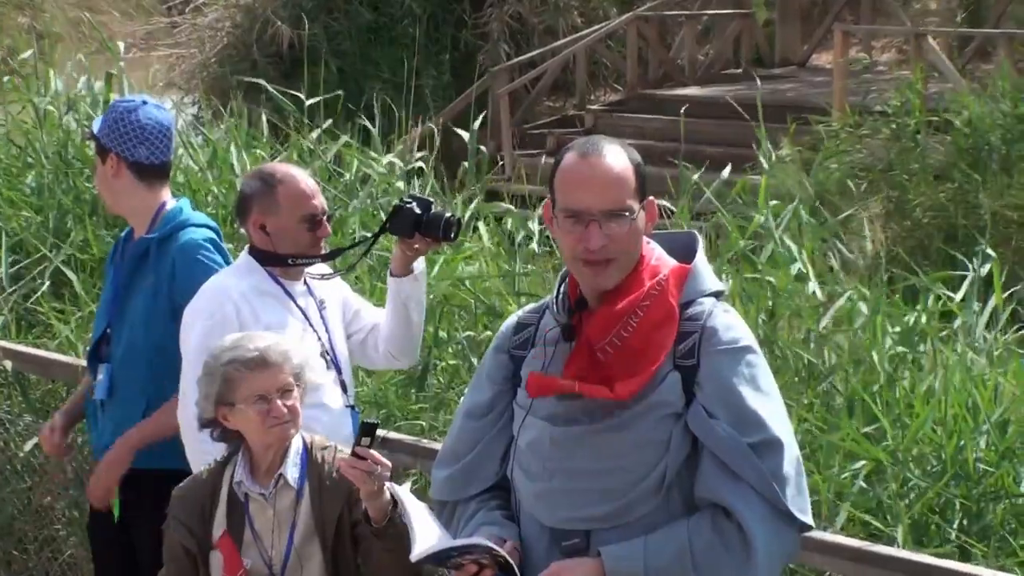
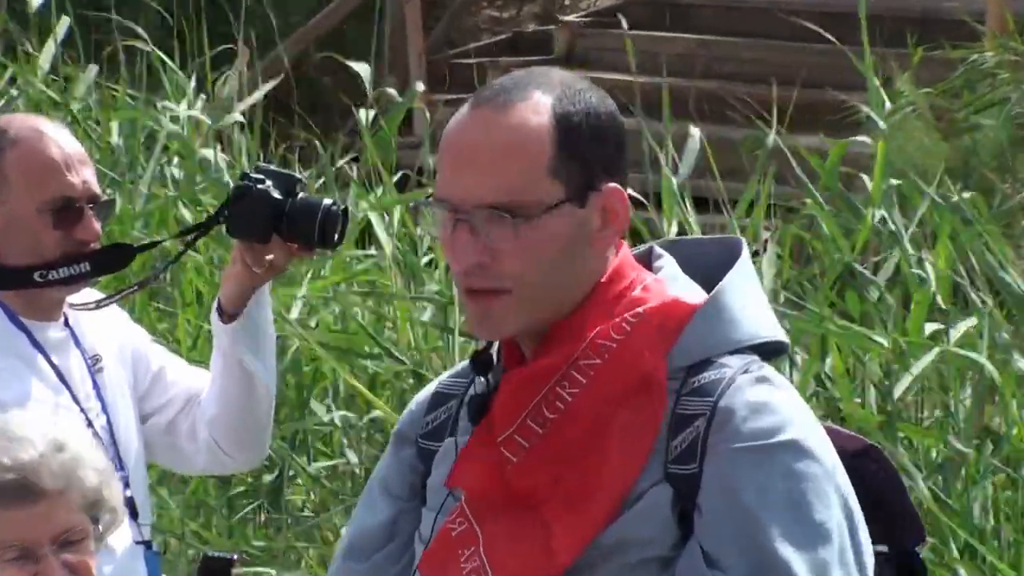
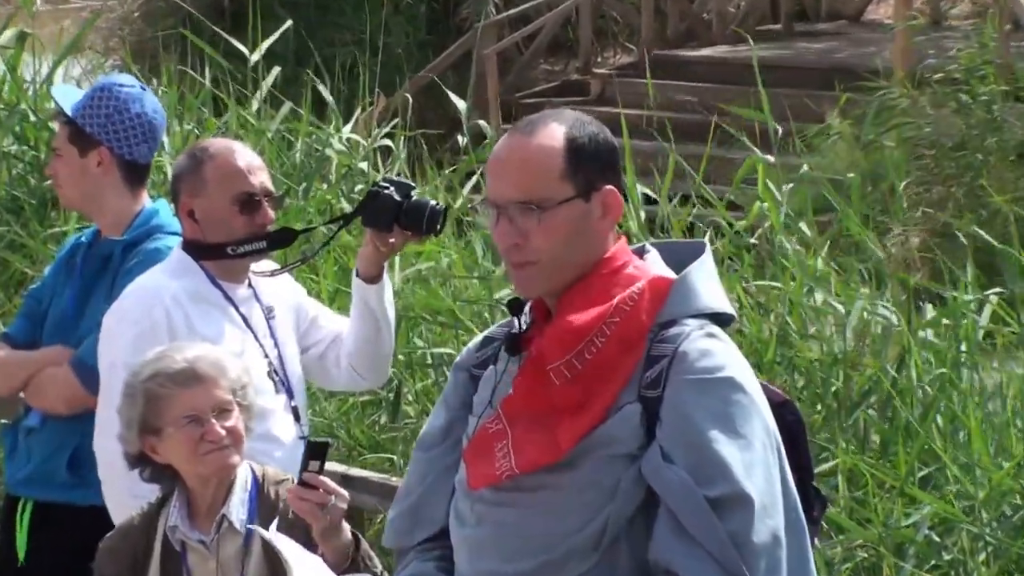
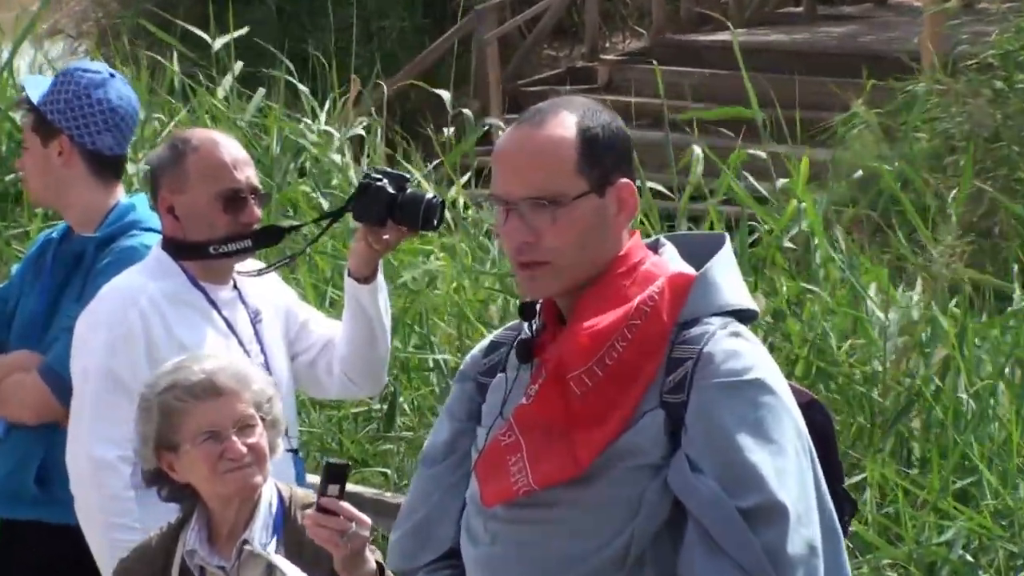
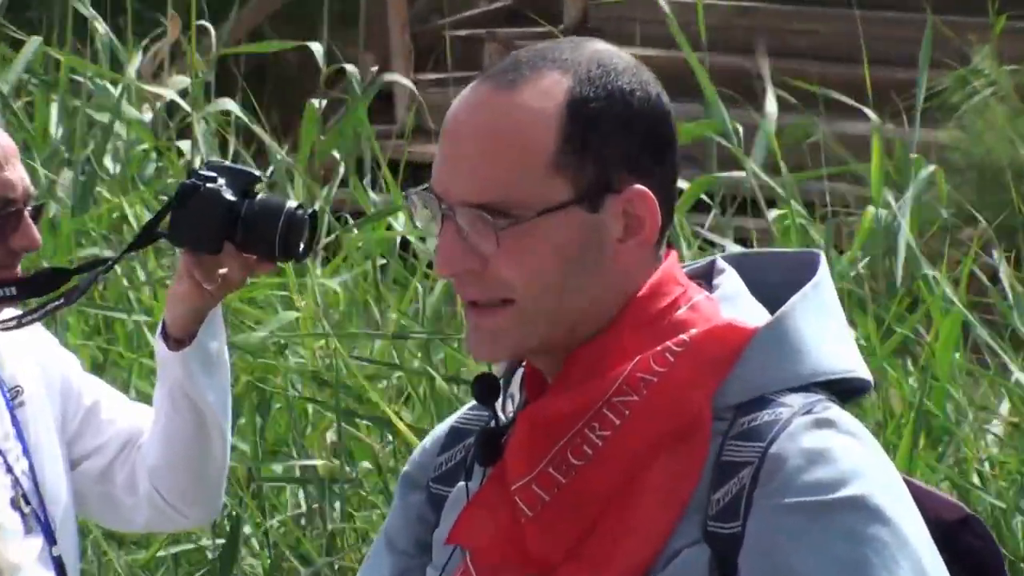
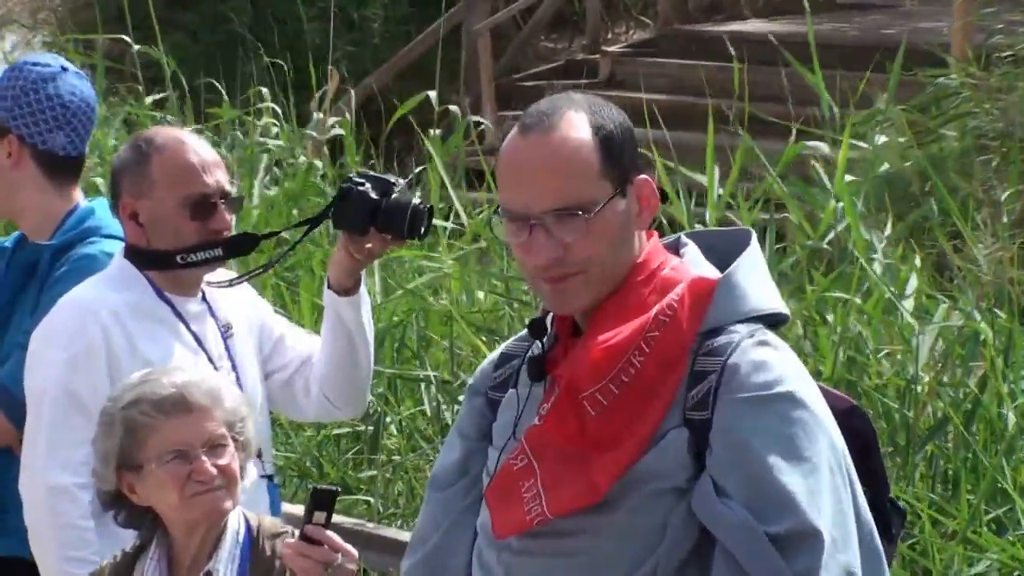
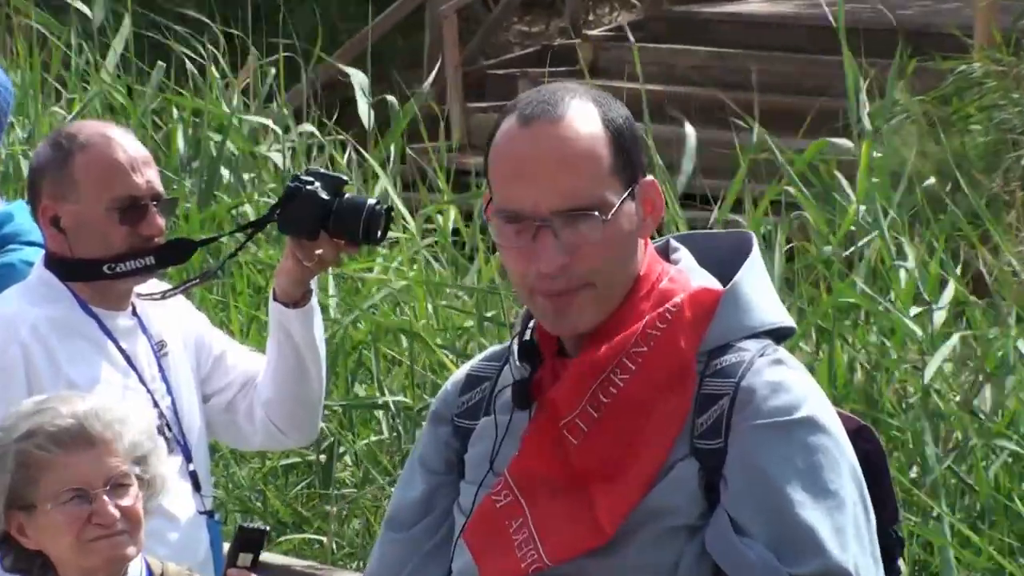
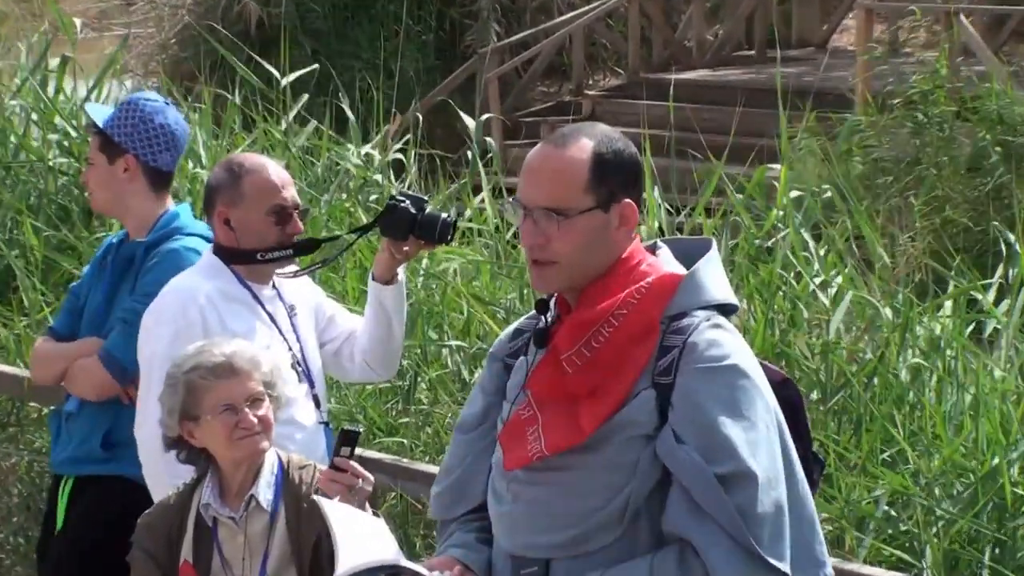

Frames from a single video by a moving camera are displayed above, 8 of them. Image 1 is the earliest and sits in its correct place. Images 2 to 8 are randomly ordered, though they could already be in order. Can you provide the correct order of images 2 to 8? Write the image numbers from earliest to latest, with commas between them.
8, 3, 4, 6, 7, 2, 5
